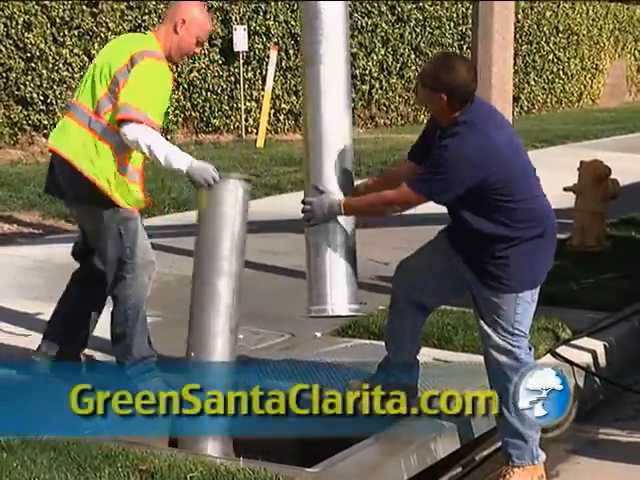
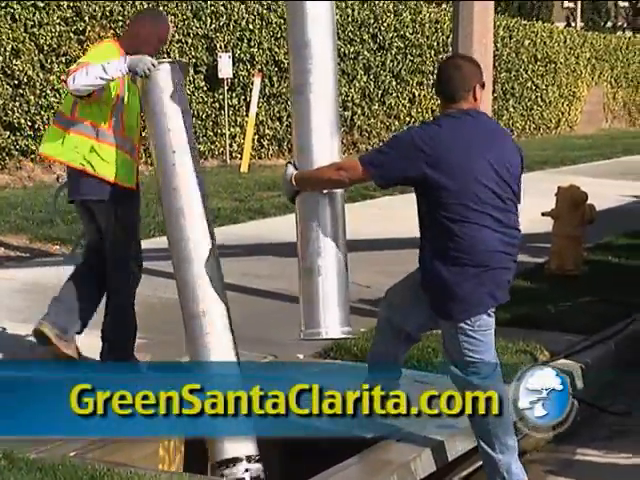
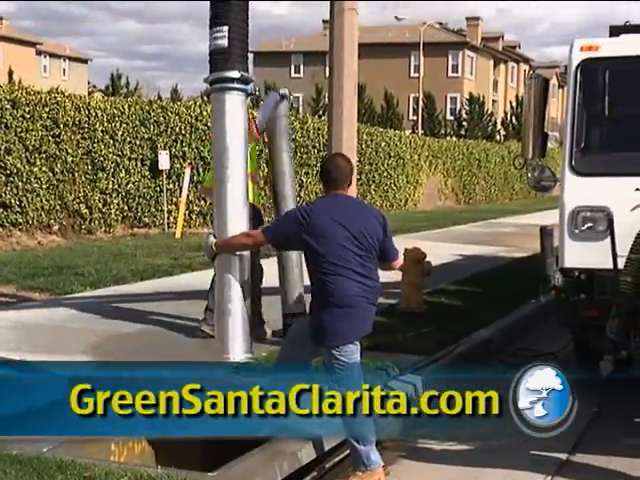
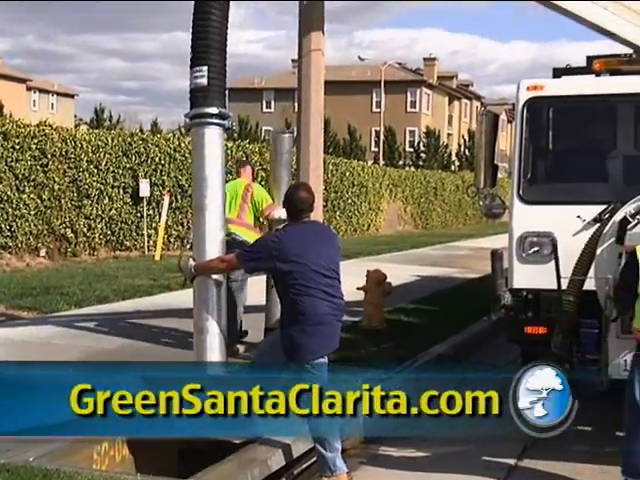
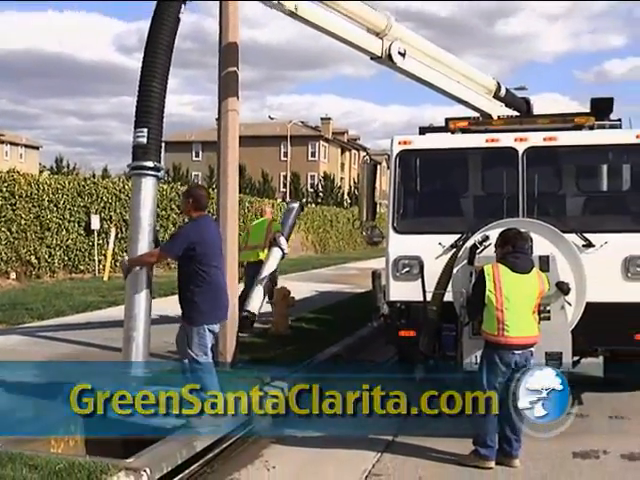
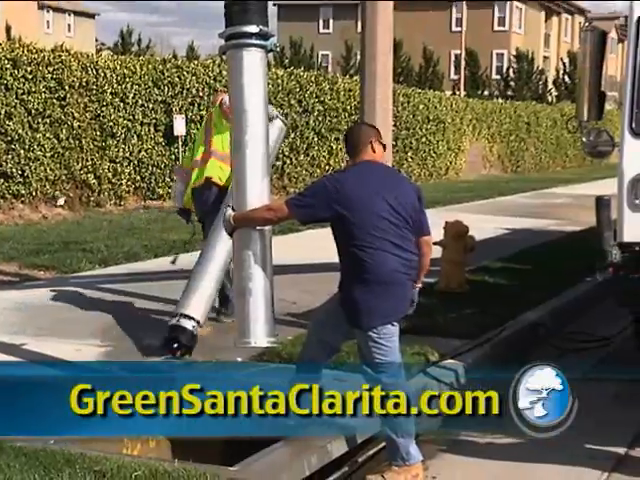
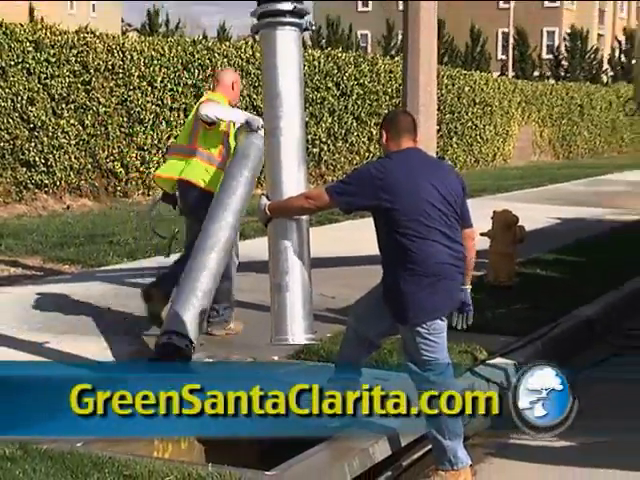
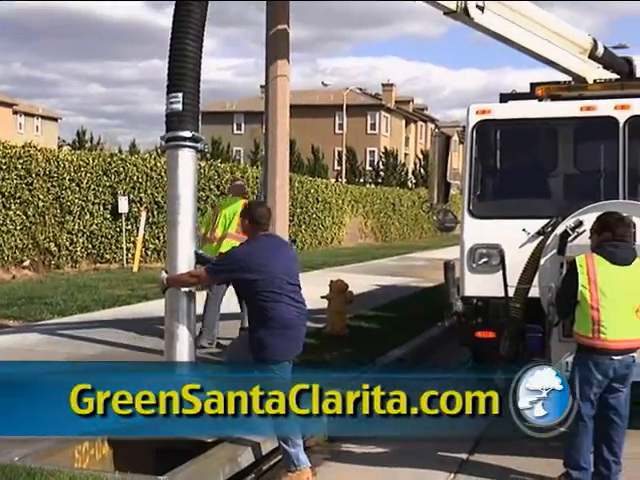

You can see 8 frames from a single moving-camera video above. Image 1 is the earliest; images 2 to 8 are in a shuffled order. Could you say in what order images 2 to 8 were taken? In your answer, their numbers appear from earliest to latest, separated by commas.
2, 7, 6, 3, 4, 8, 5
